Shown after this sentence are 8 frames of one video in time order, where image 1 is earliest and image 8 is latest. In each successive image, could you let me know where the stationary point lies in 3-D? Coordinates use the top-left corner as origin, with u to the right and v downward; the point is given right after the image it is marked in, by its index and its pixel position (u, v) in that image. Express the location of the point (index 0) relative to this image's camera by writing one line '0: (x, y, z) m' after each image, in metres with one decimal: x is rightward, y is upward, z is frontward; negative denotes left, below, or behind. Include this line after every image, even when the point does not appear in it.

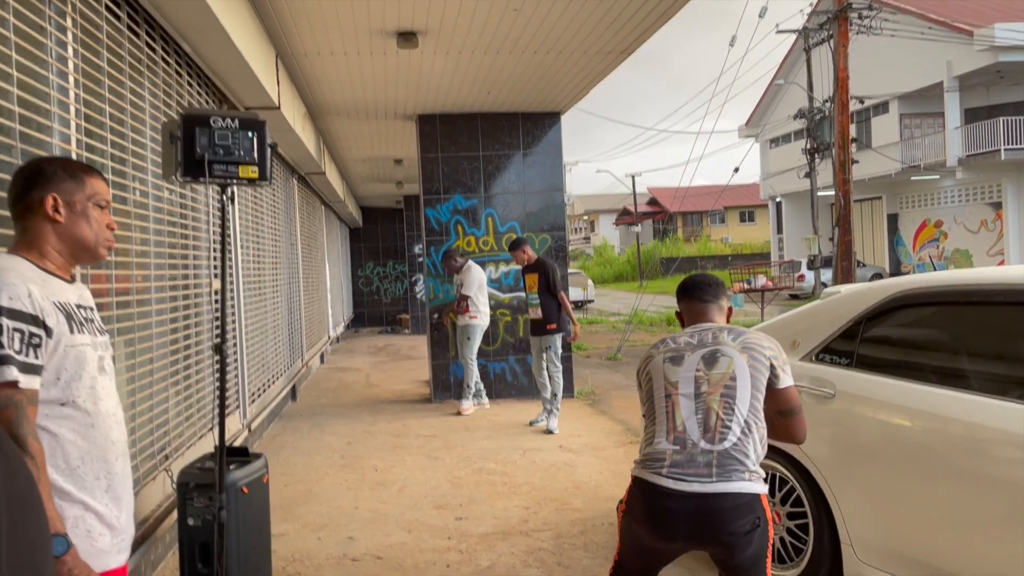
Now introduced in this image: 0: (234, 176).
0: (-0.9, +0.3, +2.6) m
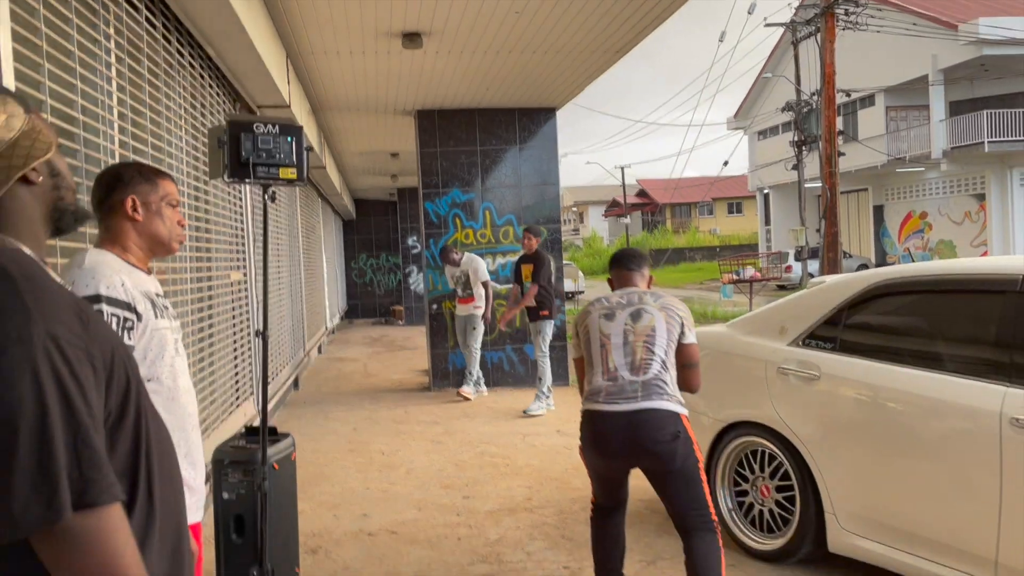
0: (-0.8, +0.4, +2.8) m
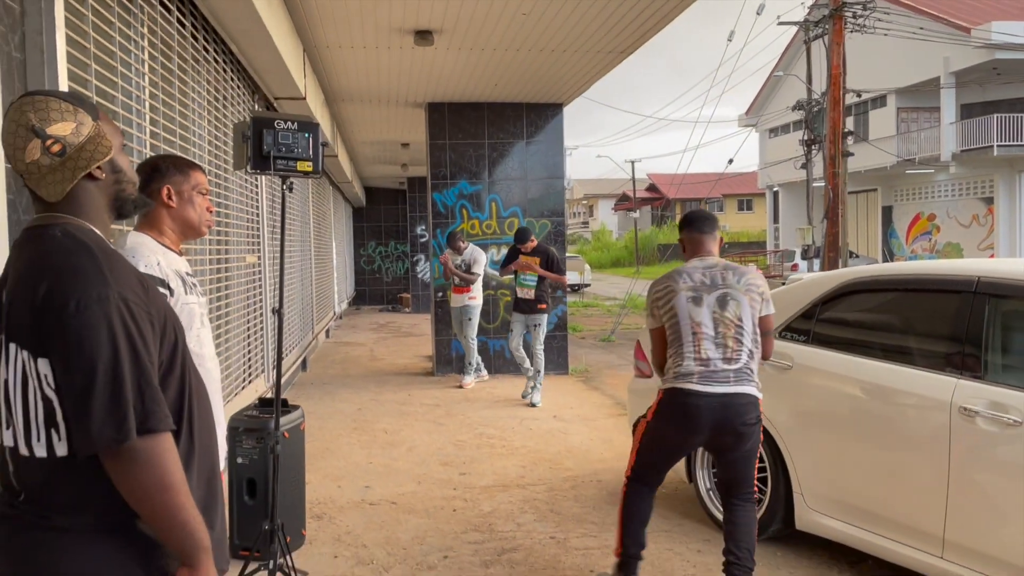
0: (-0.8, +0.4, +3.1) m
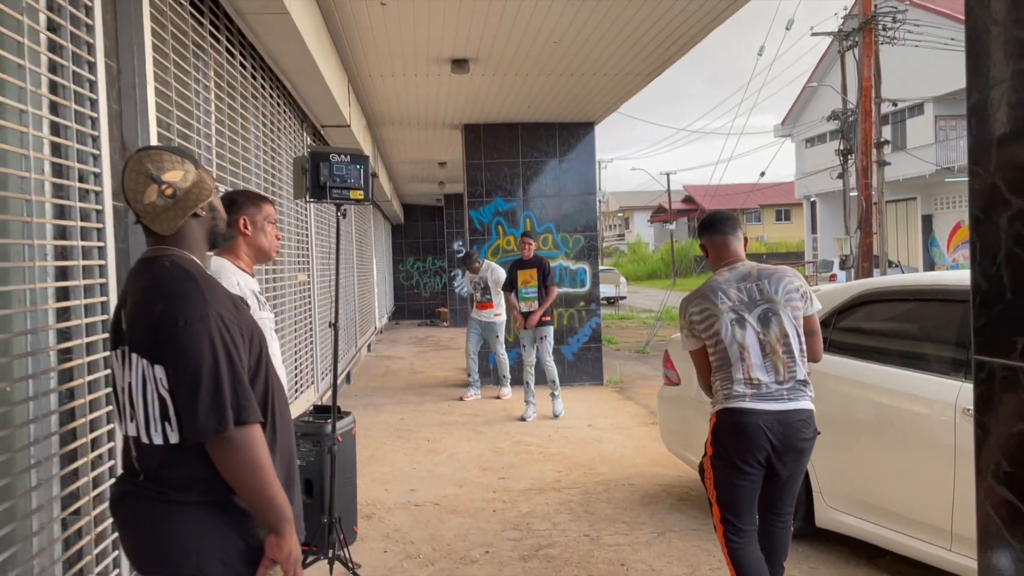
0: (-0.7, +0.4, +3.4) m
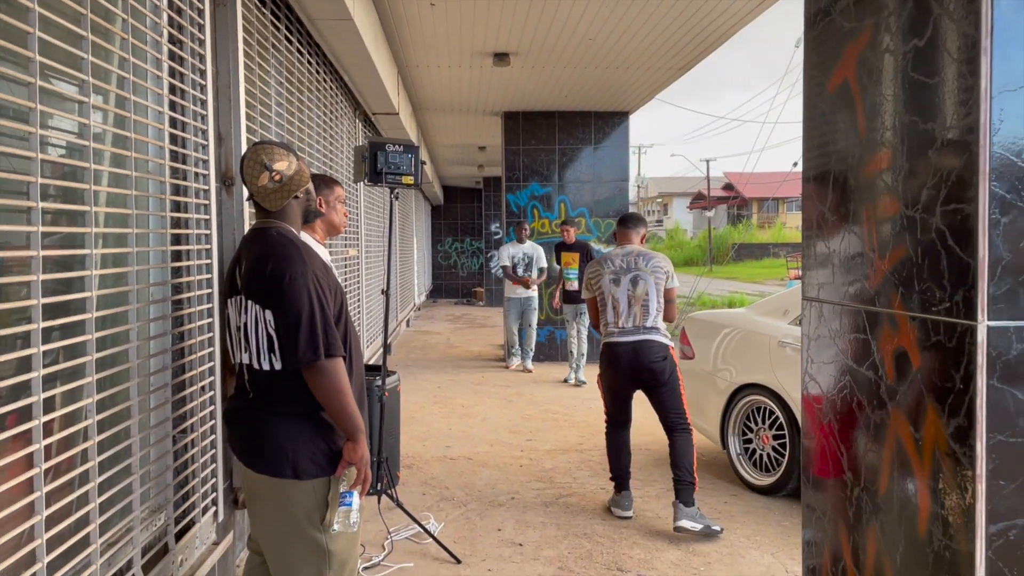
0: (-0.5, +0.5, +3.9) m
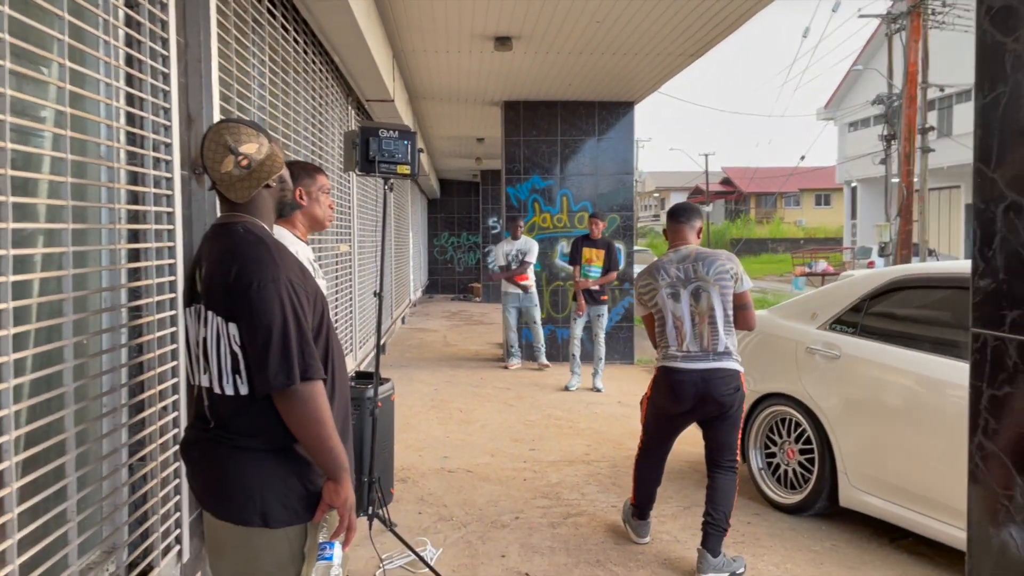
0: (-0.5, +0.5, +3.6) m
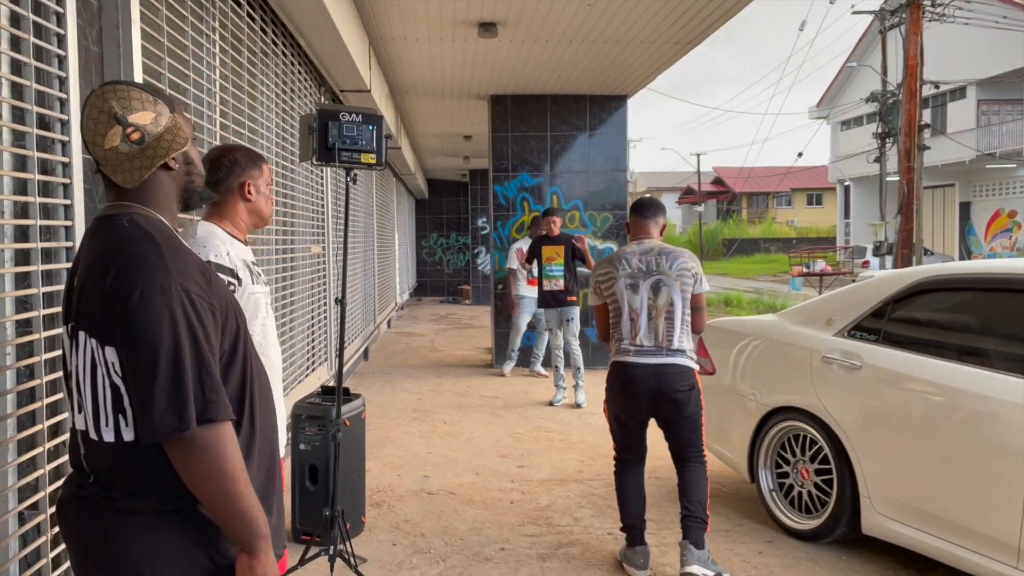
0: (-0.6, +0.5, +3.1) m
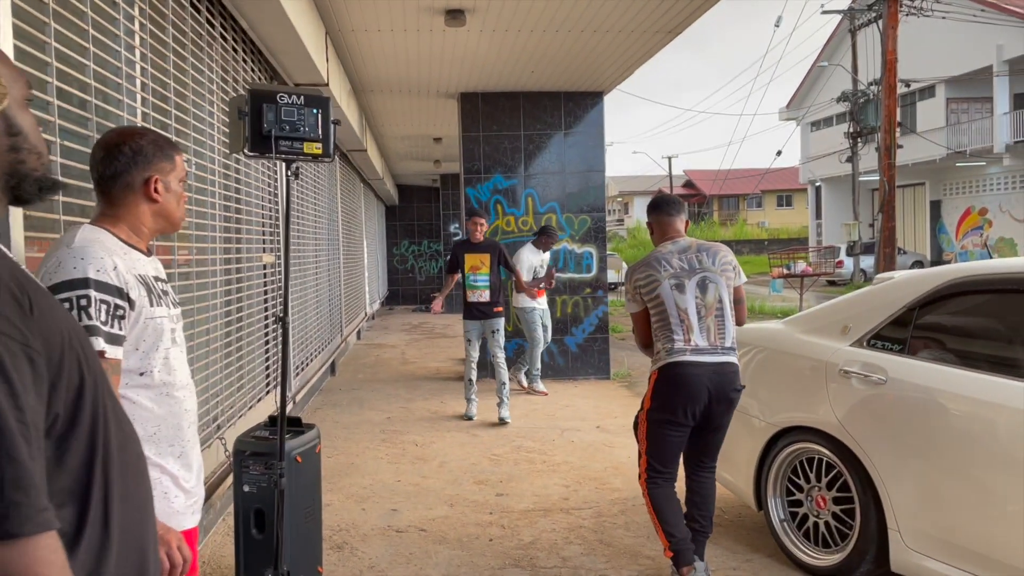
0: (-0.7, +0.4, +2.6) m
